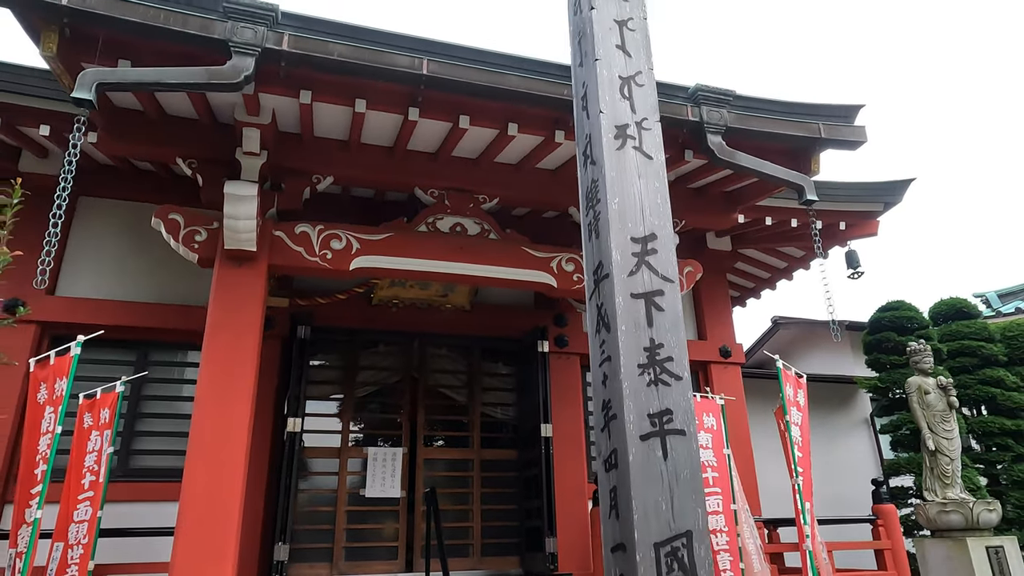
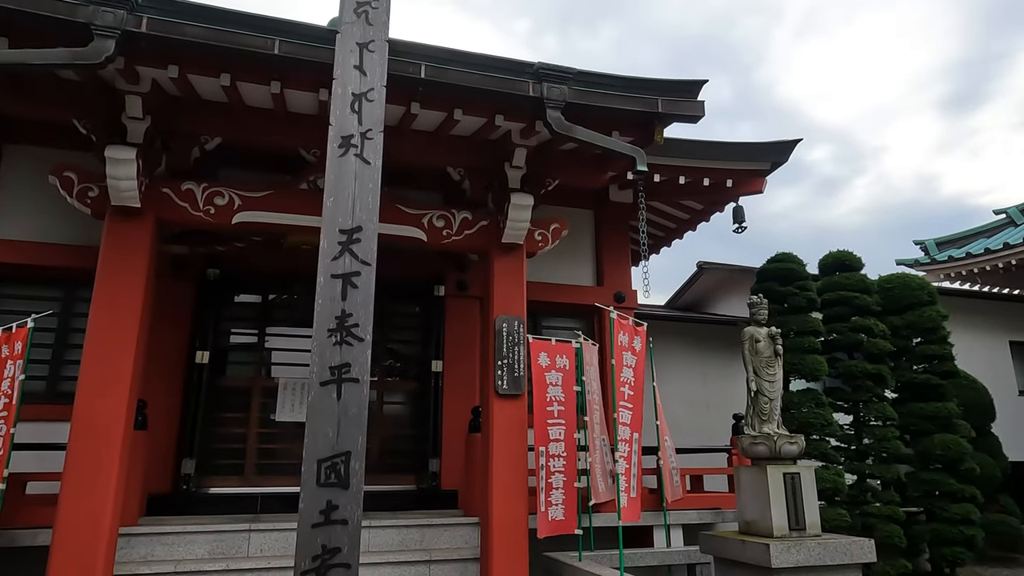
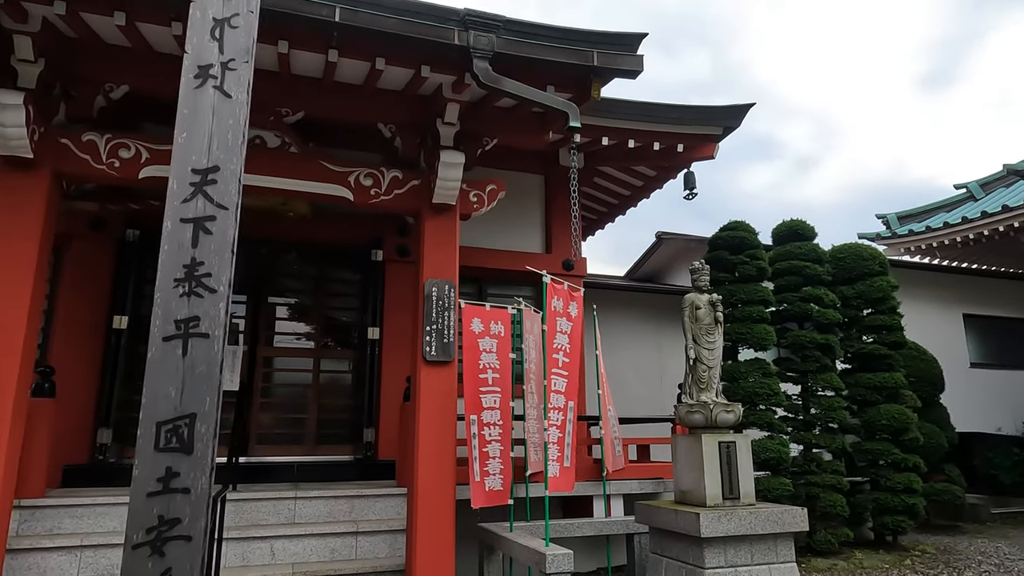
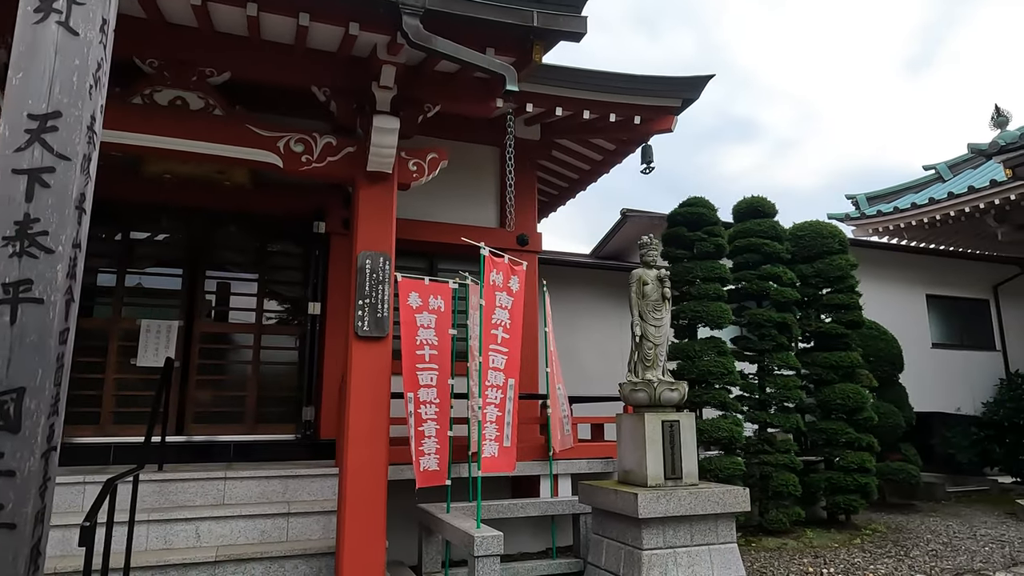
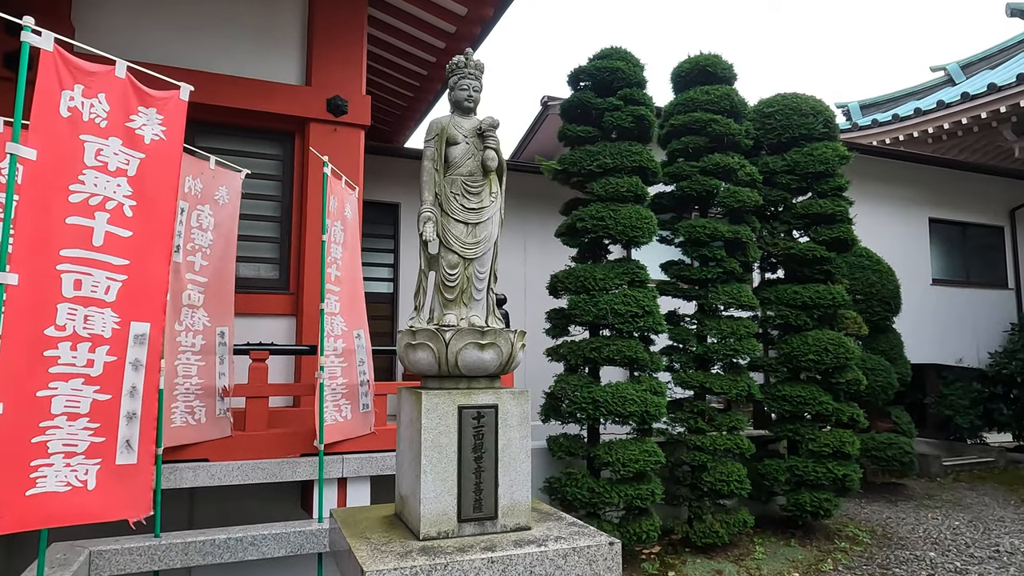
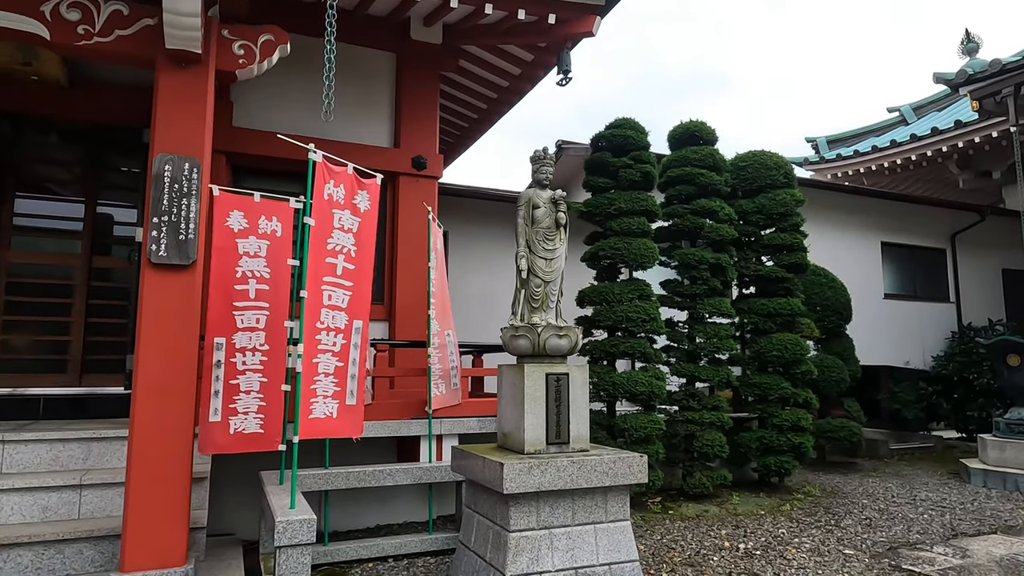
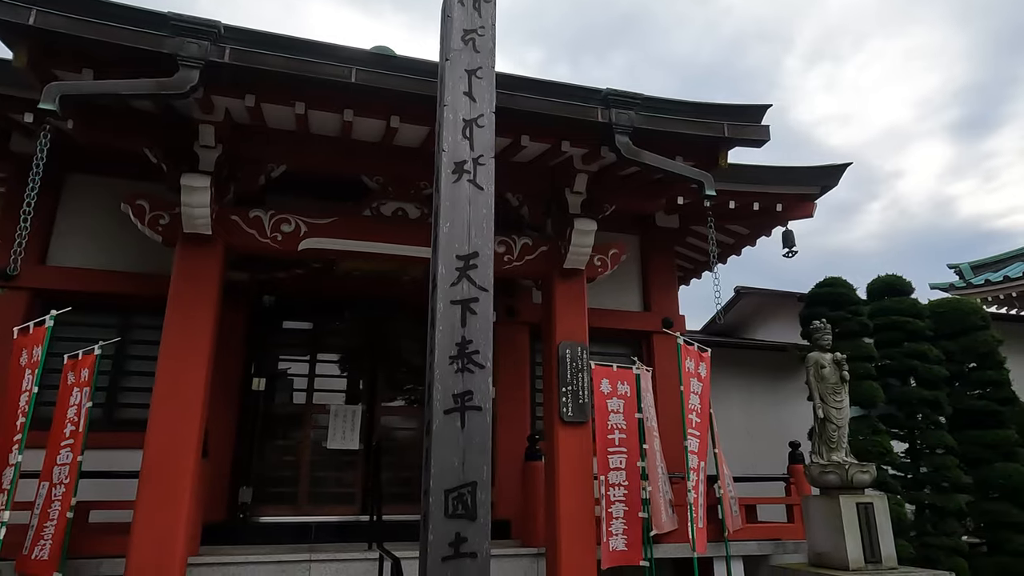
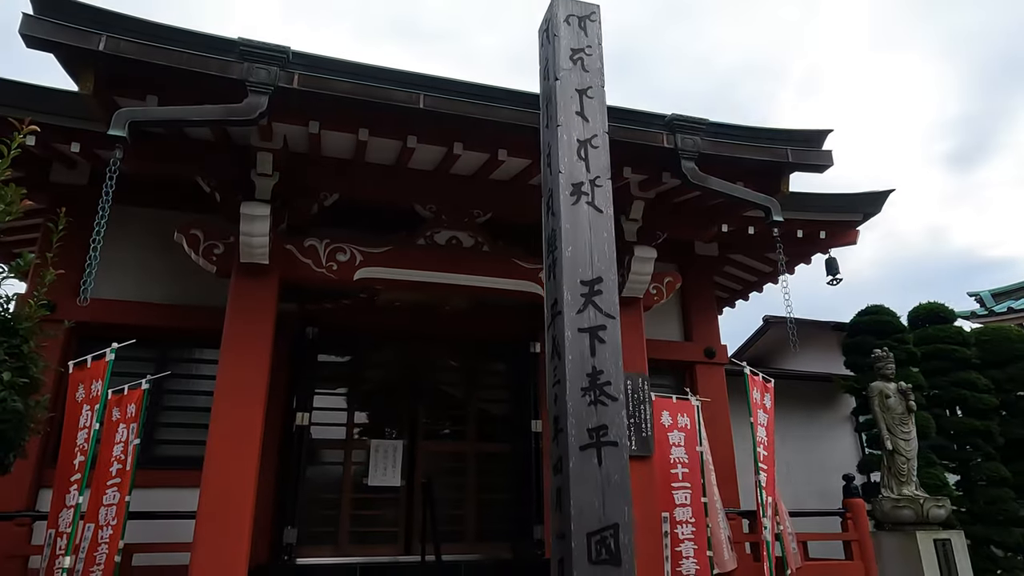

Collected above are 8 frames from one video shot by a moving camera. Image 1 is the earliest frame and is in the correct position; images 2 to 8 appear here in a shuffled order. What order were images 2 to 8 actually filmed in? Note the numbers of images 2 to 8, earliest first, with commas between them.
8, 7, 2, 3, 4, 6, 5
